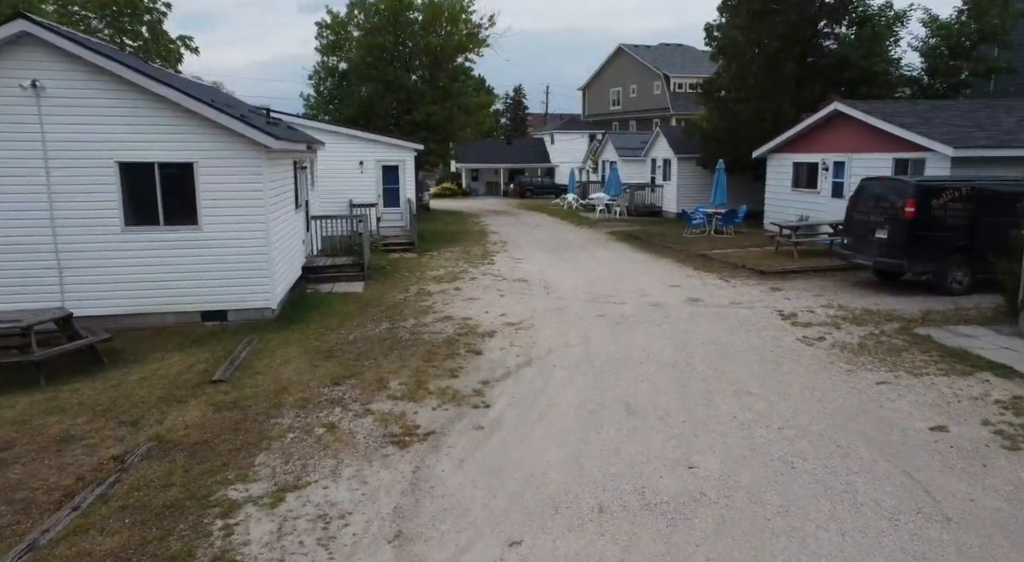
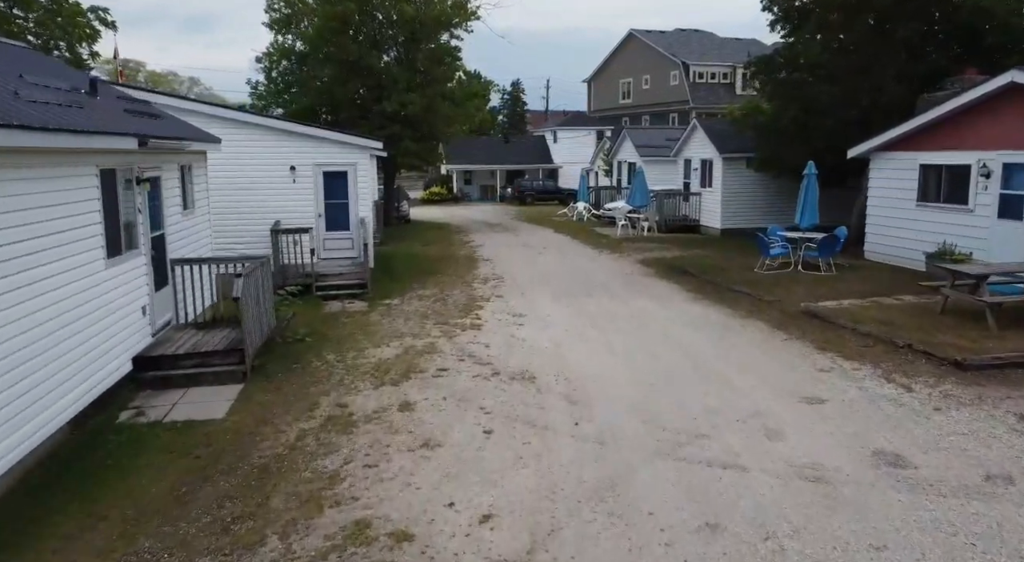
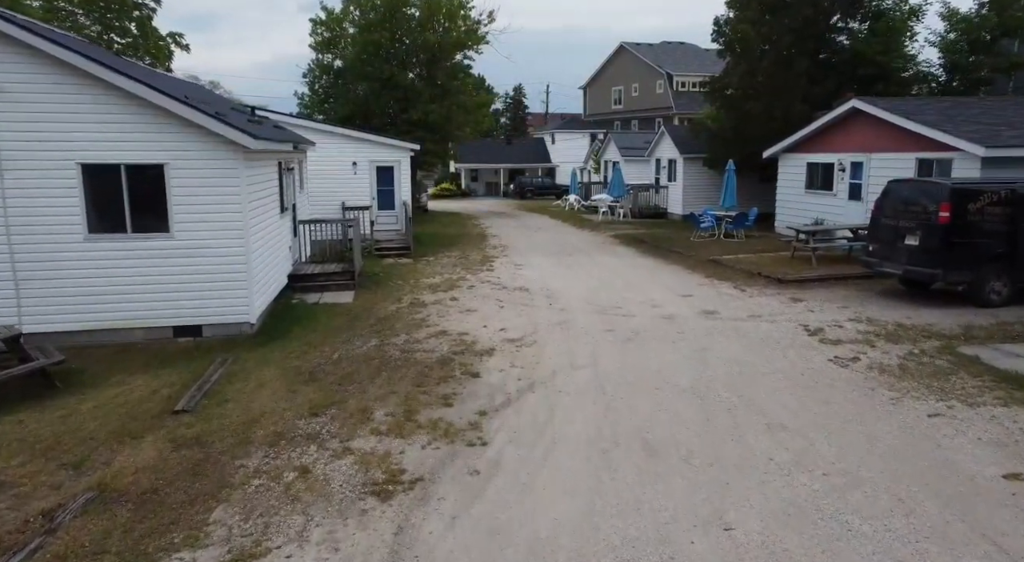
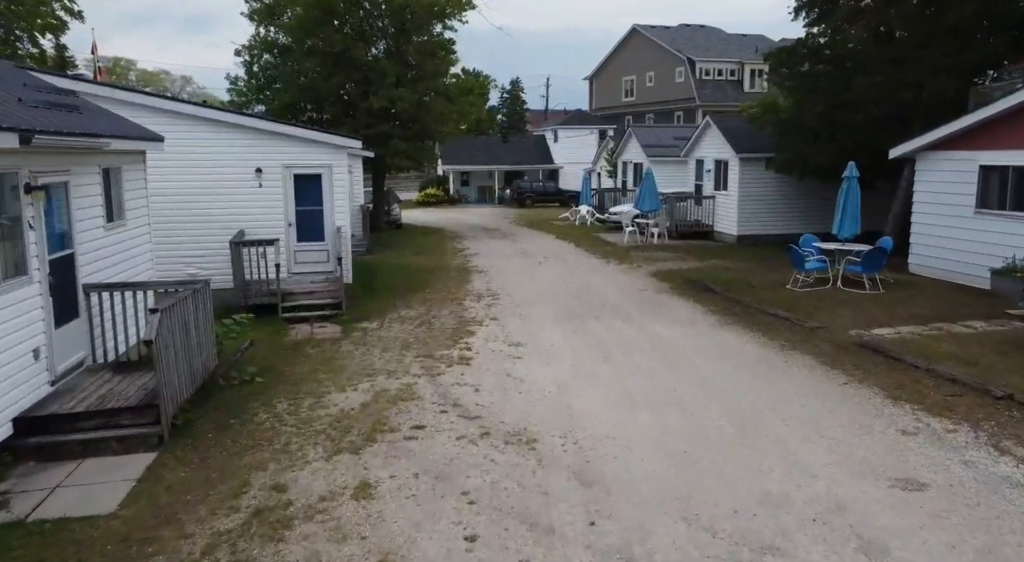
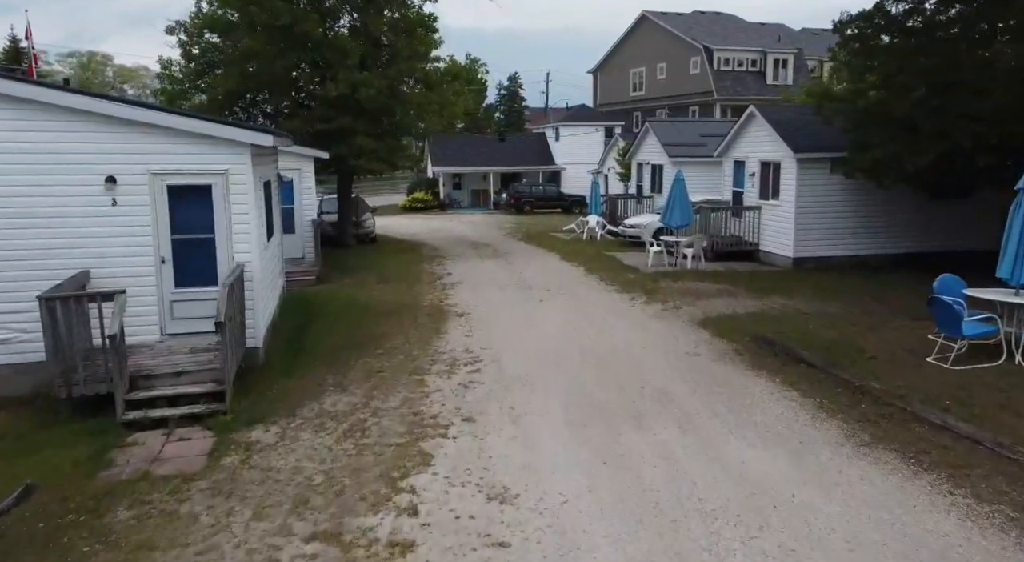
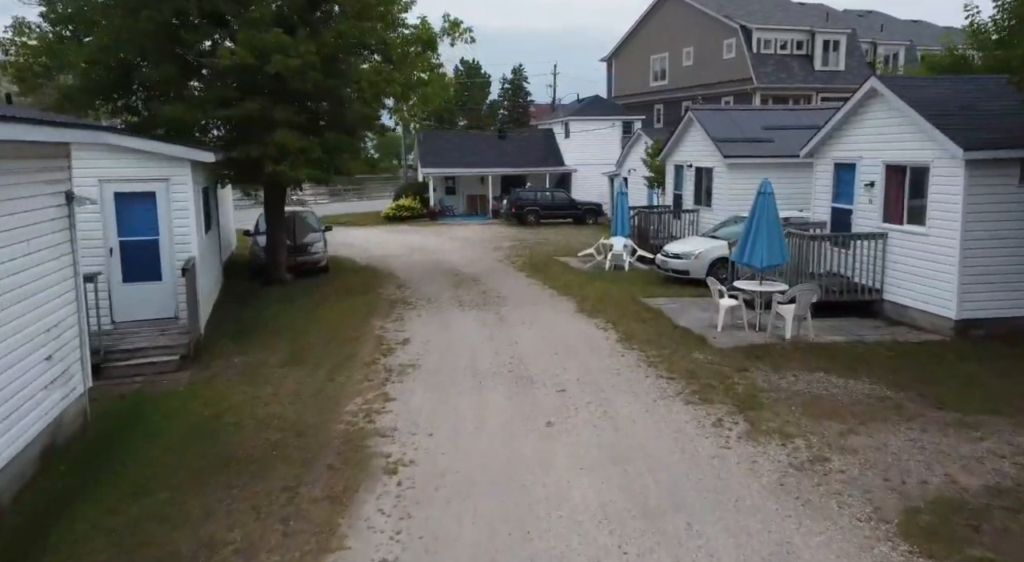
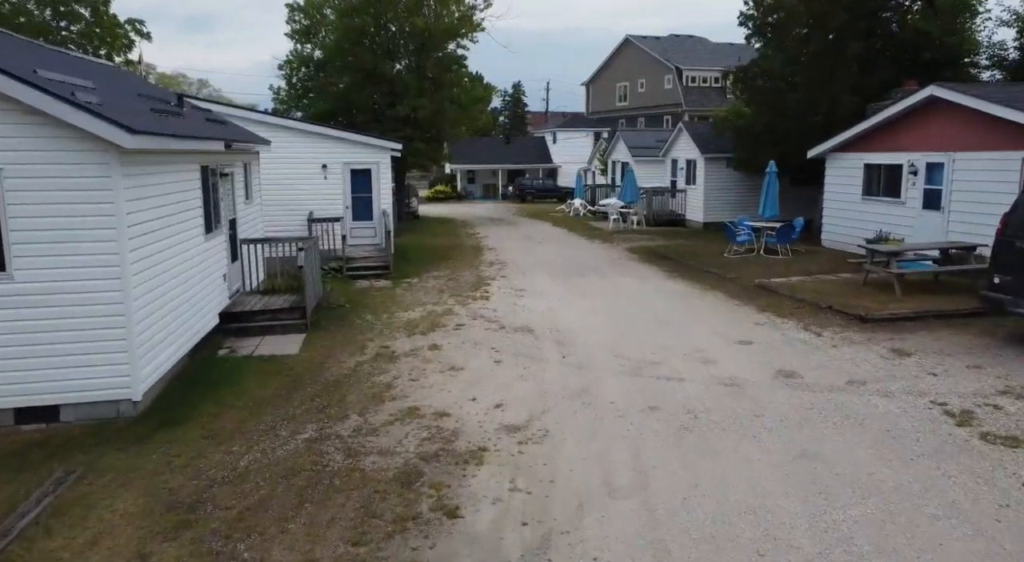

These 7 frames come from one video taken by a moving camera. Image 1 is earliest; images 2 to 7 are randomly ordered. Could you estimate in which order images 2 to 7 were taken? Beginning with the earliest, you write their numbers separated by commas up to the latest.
3, 7, 2, 4, 5, 6
